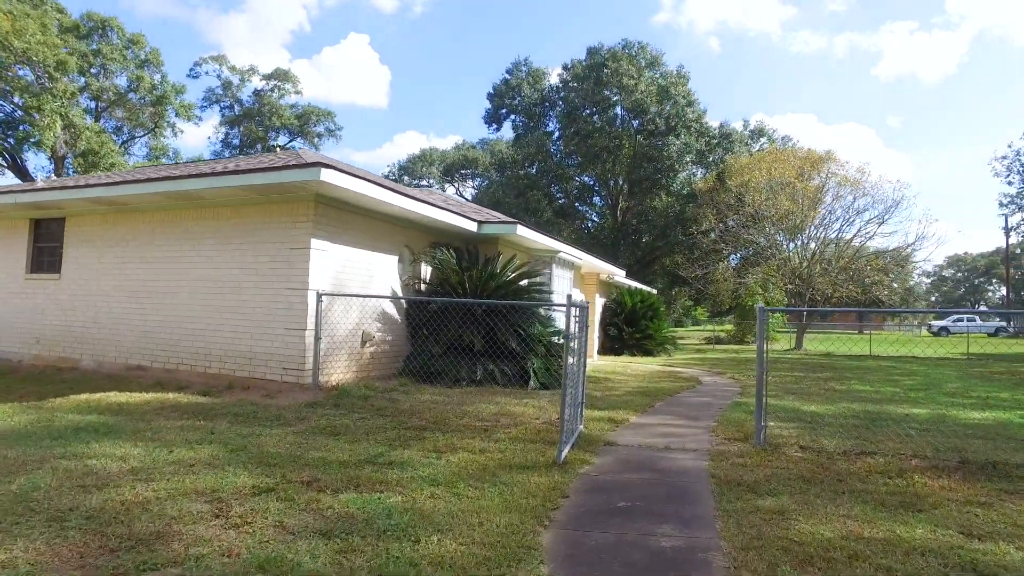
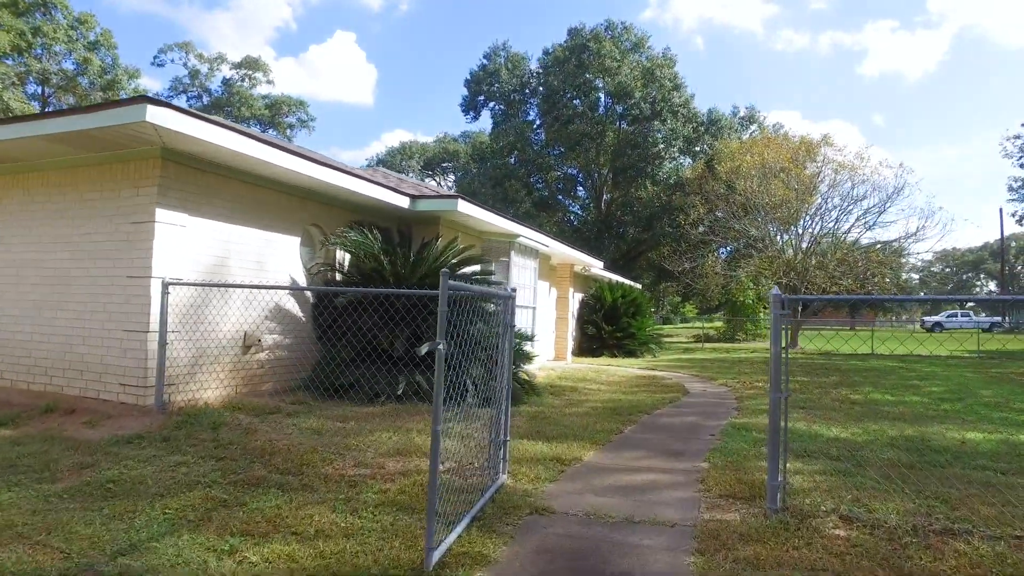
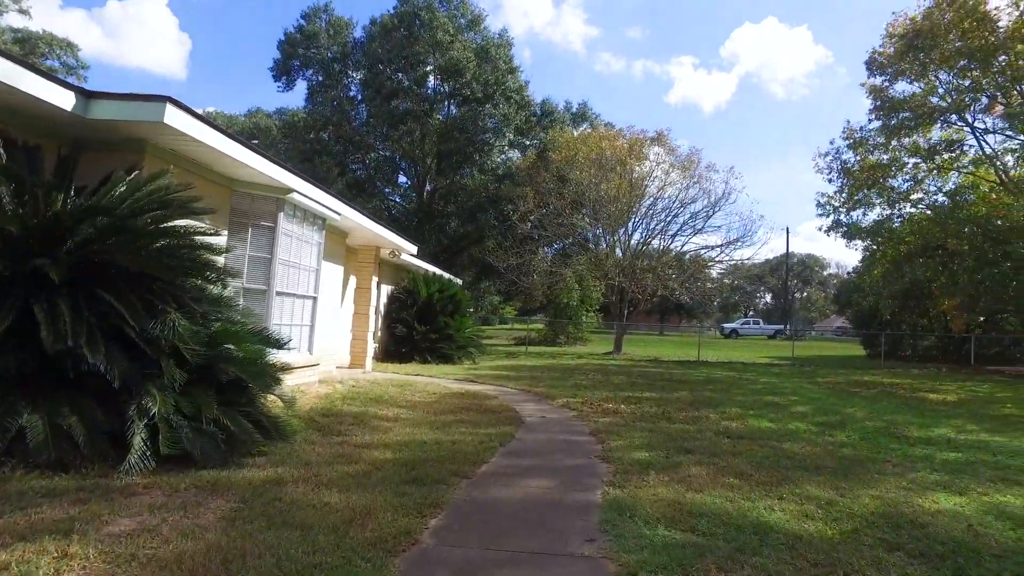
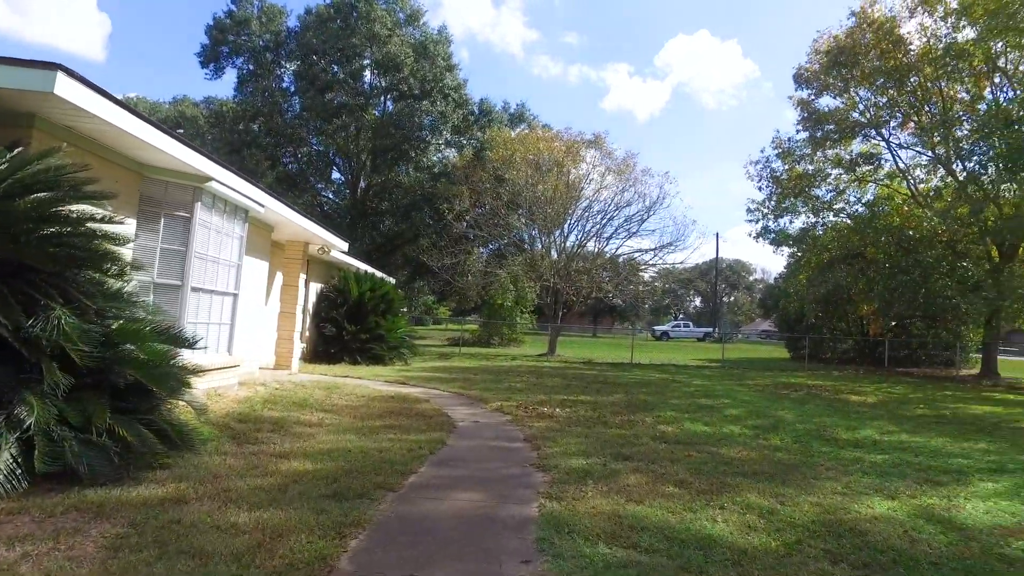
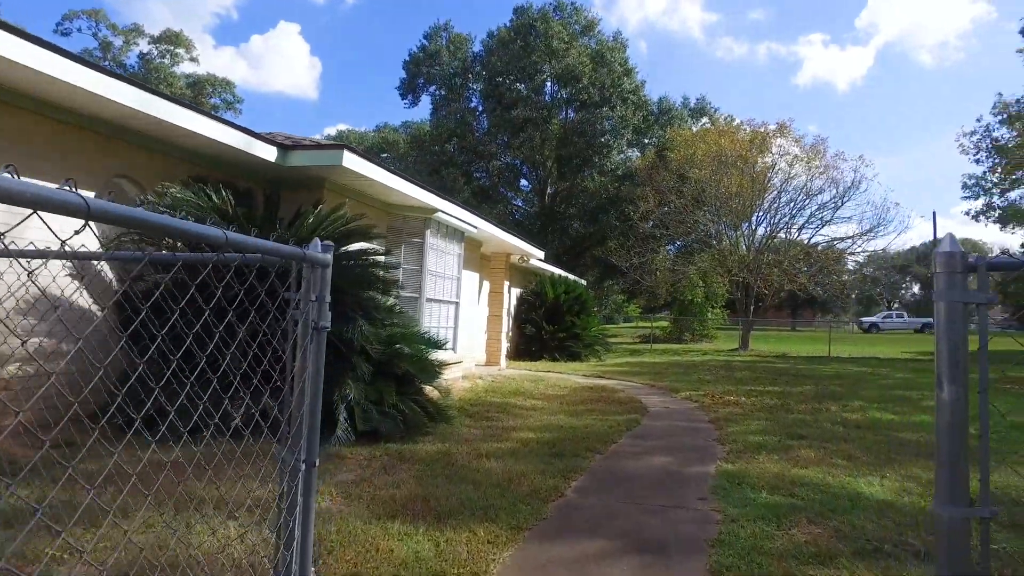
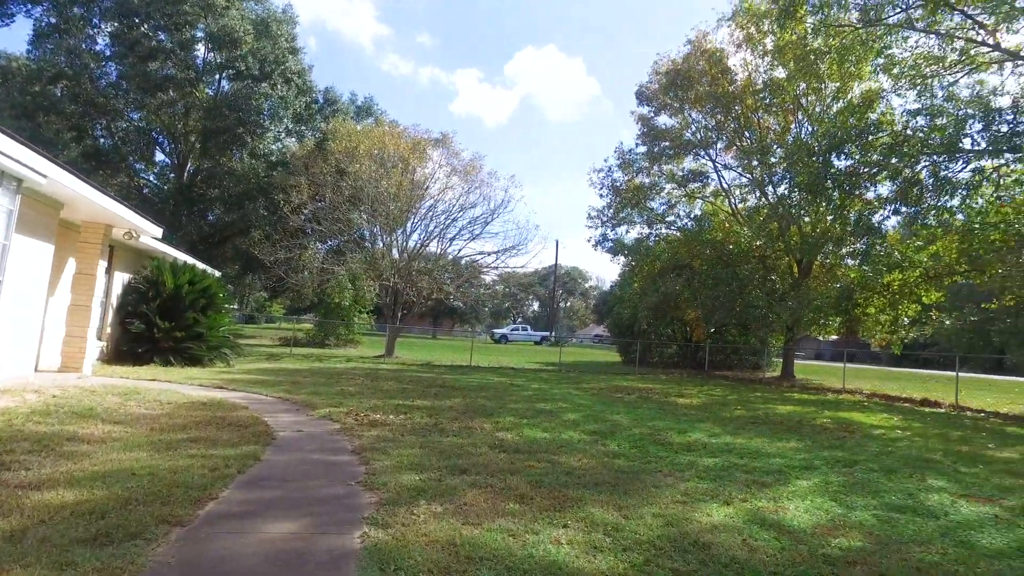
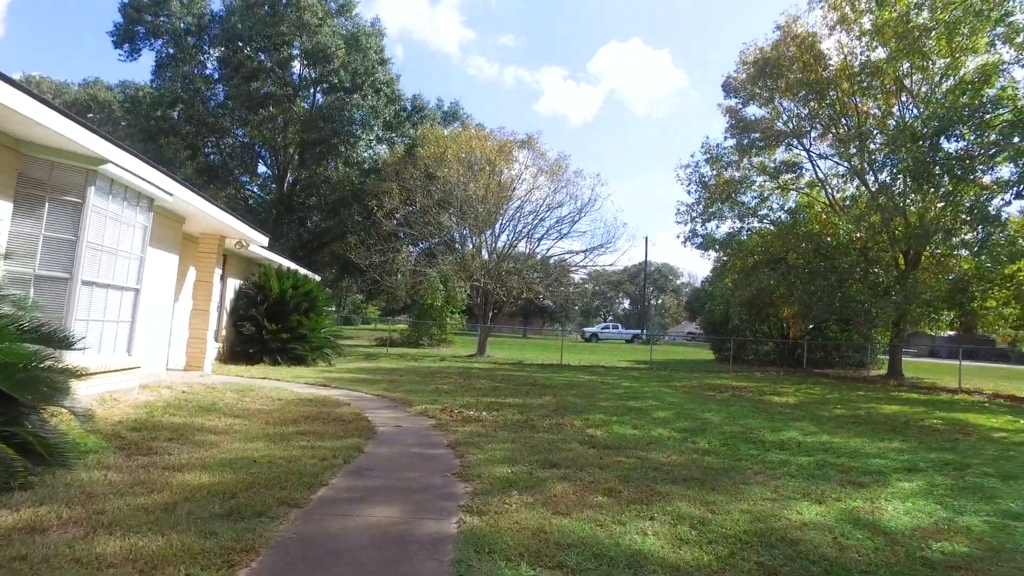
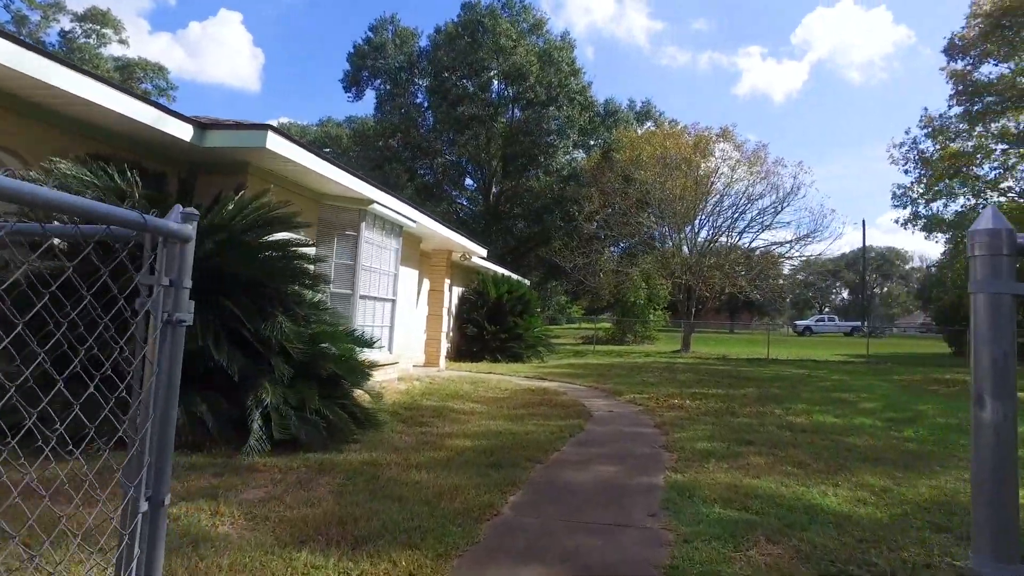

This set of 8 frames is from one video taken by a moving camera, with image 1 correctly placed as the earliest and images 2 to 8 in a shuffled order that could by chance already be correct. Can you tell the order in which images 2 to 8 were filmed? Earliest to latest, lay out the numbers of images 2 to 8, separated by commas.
2, 5, 8, 3, 4, 7, 6
